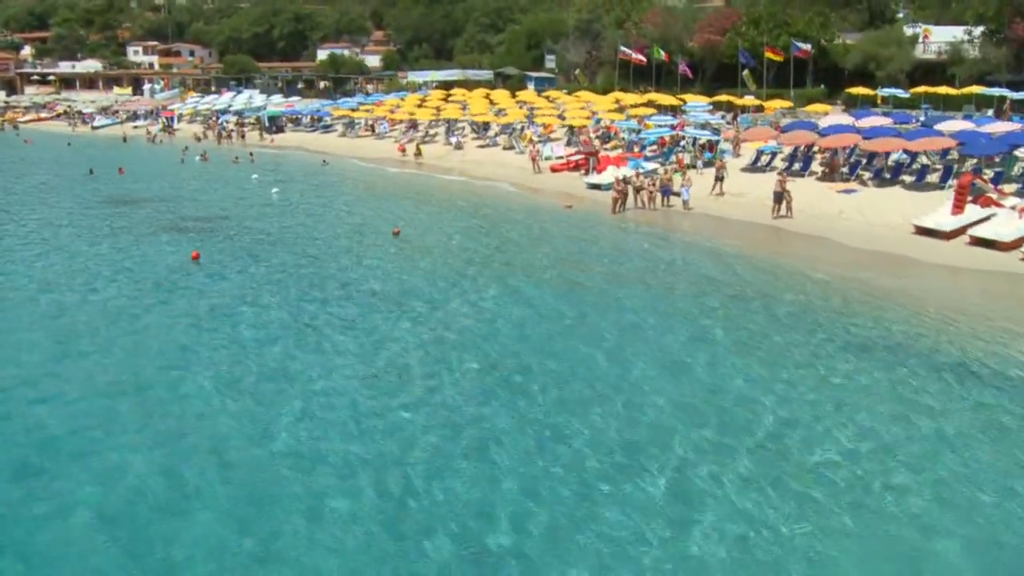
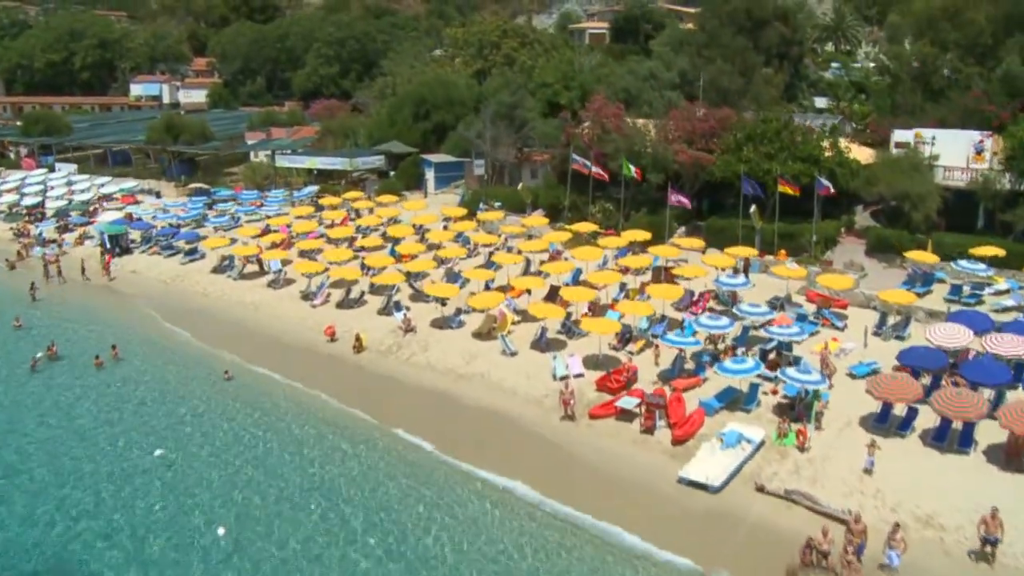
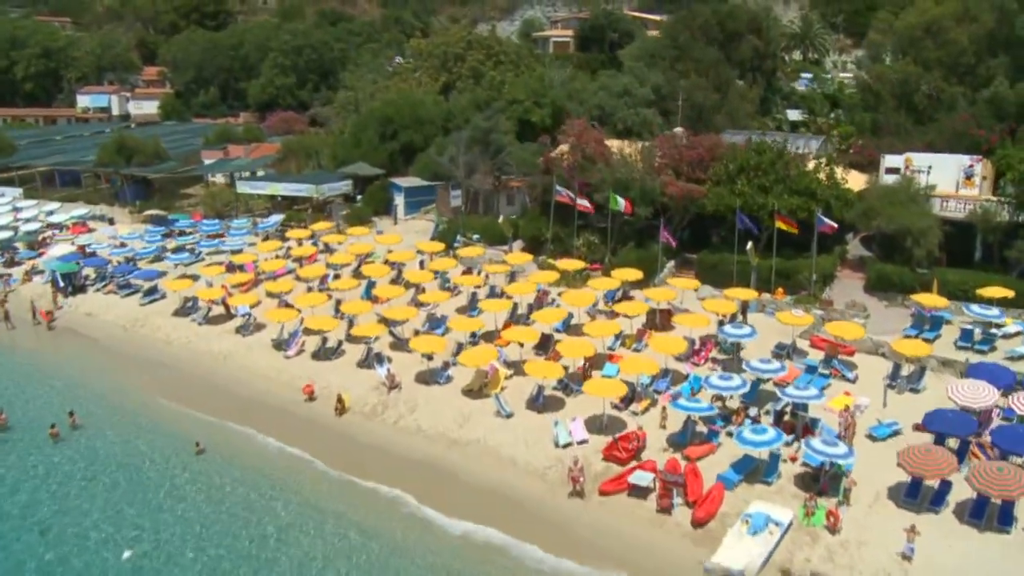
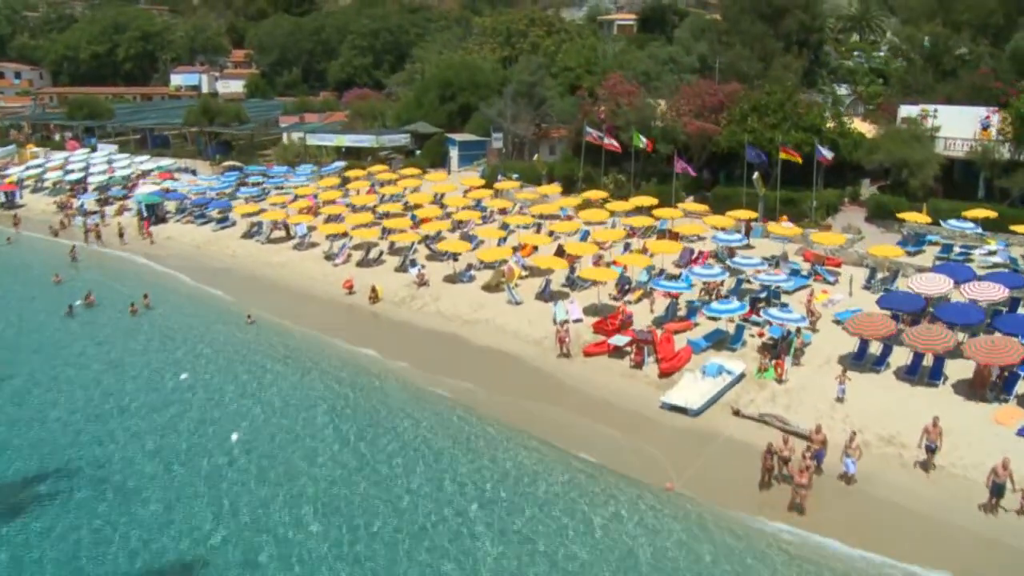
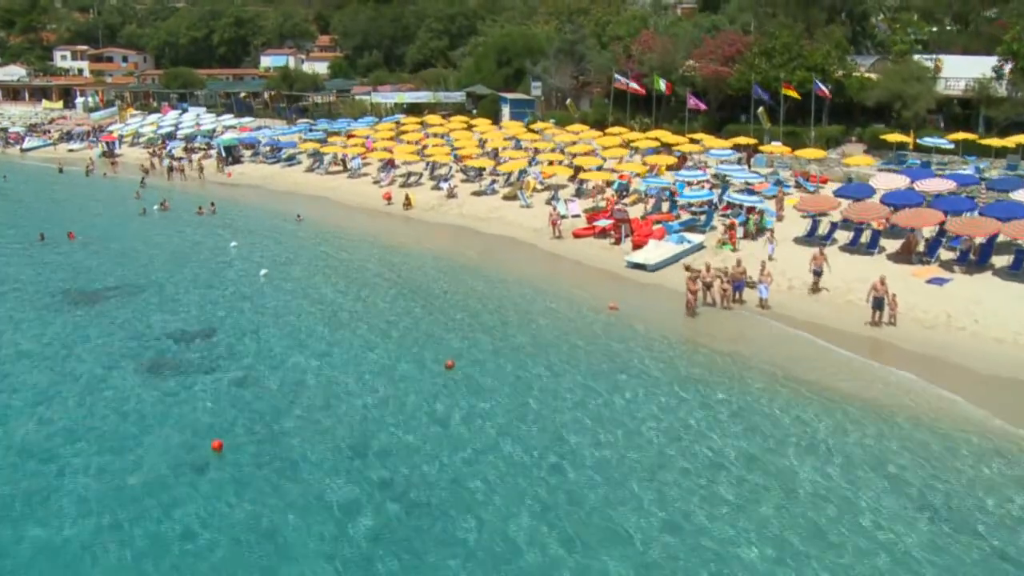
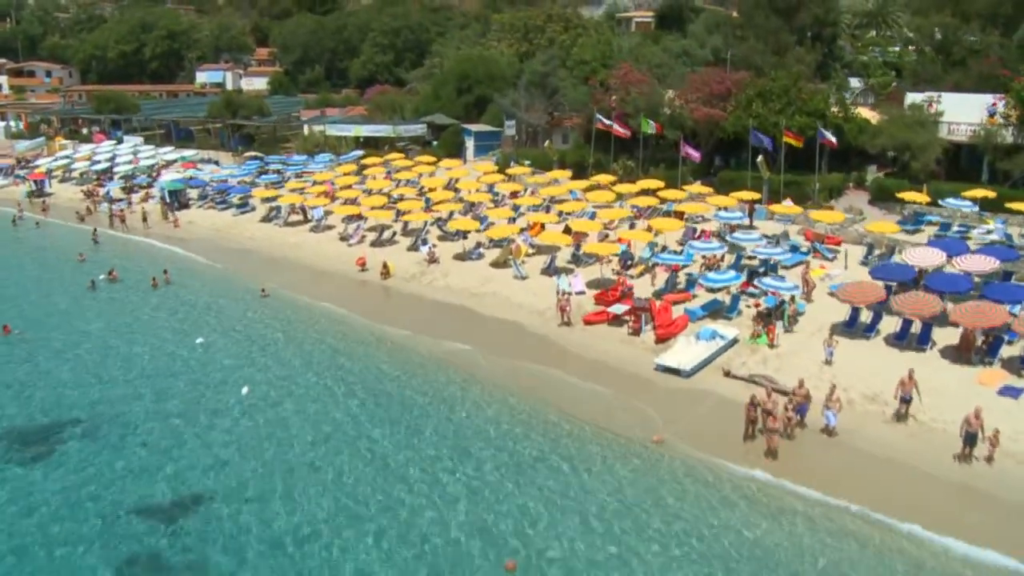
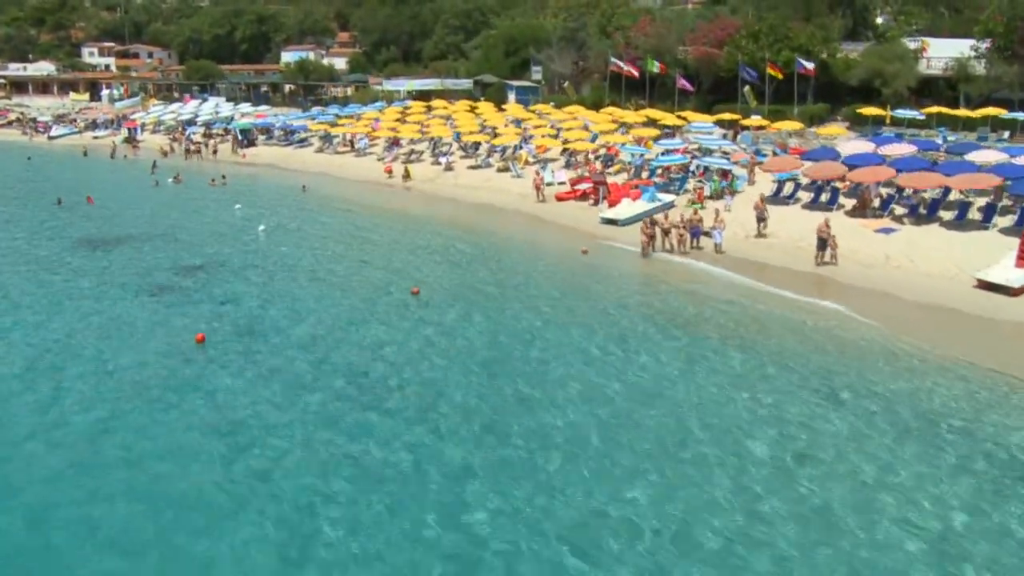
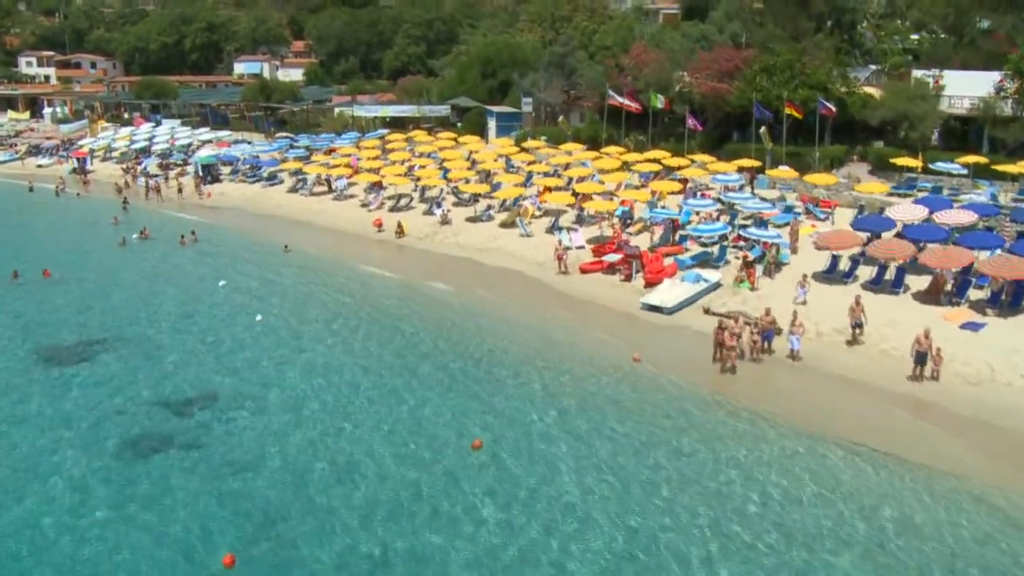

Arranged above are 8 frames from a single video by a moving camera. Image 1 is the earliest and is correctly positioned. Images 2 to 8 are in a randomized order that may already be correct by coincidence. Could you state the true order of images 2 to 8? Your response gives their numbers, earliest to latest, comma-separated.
7, 5, 8, 6, 4, 2, 3
